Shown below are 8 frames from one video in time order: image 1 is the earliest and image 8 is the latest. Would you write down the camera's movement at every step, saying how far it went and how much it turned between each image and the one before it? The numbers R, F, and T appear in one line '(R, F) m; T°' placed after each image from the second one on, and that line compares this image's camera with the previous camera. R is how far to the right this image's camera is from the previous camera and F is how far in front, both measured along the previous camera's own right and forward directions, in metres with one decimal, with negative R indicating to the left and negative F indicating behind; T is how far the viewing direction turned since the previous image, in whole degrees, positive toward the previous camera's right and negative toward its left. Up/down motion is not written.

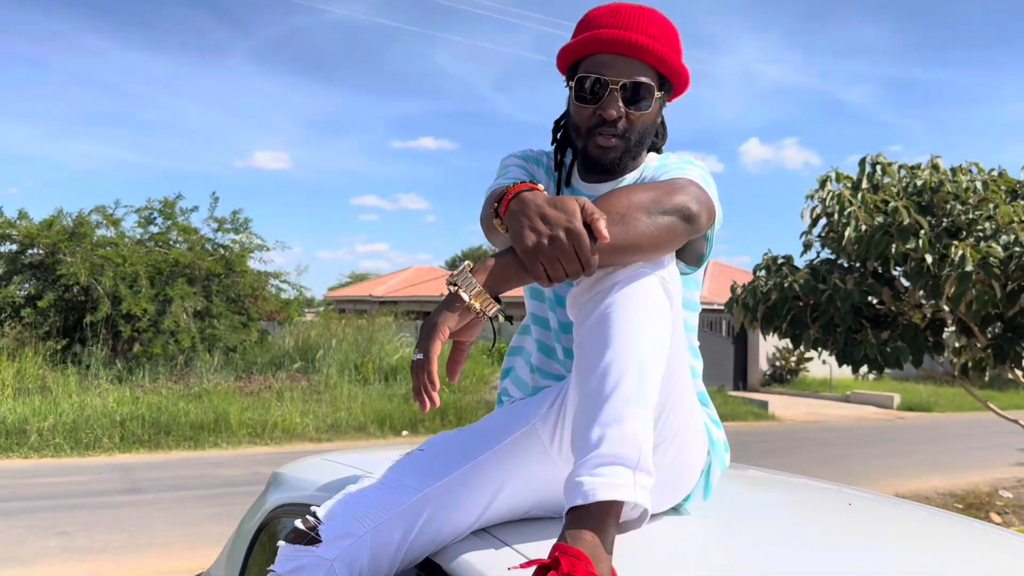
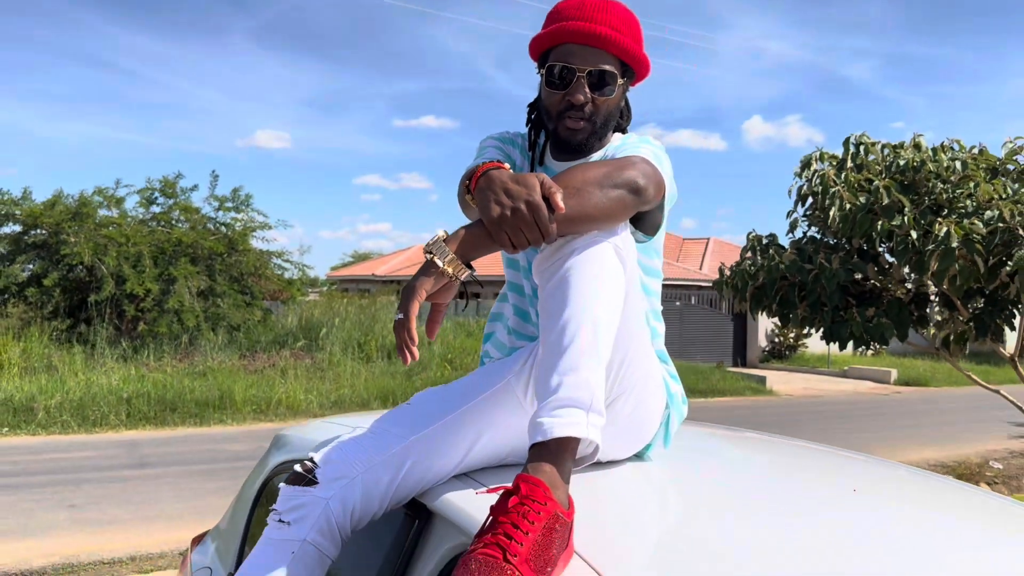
(0.0, -0.1) m; 0°
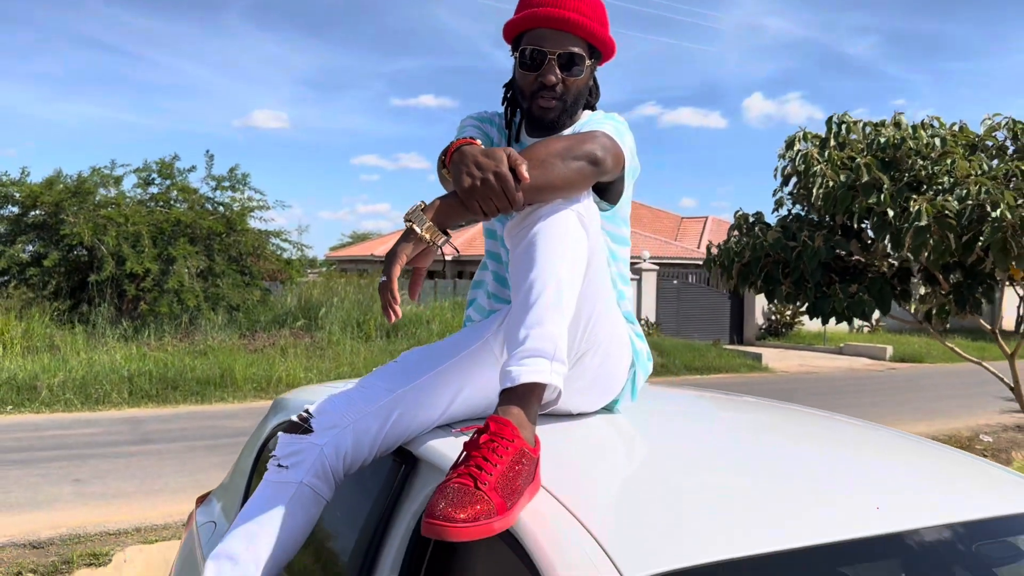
(0.0, -0.1) m; 0°
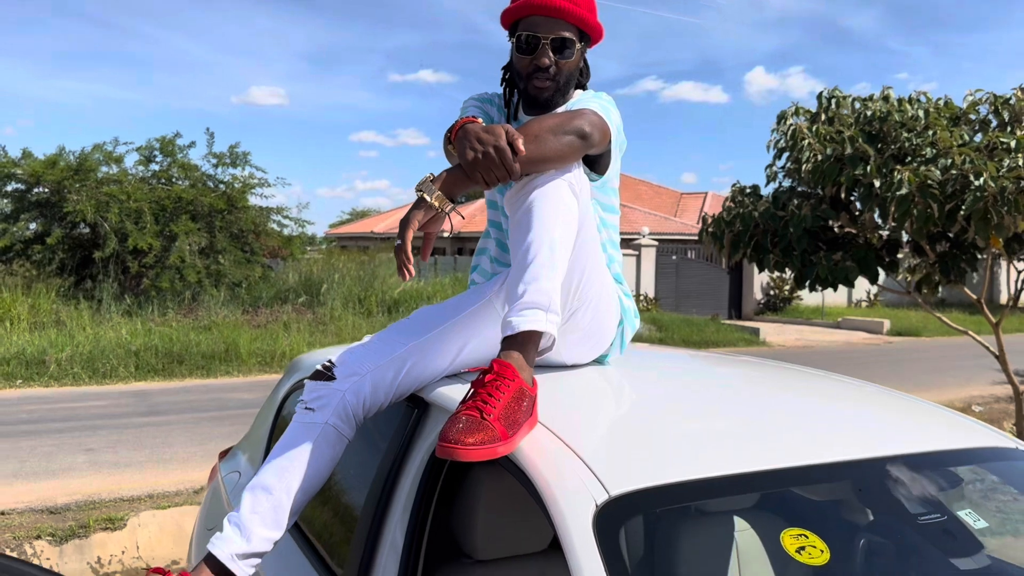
(0.0, -0.2) m; 0°
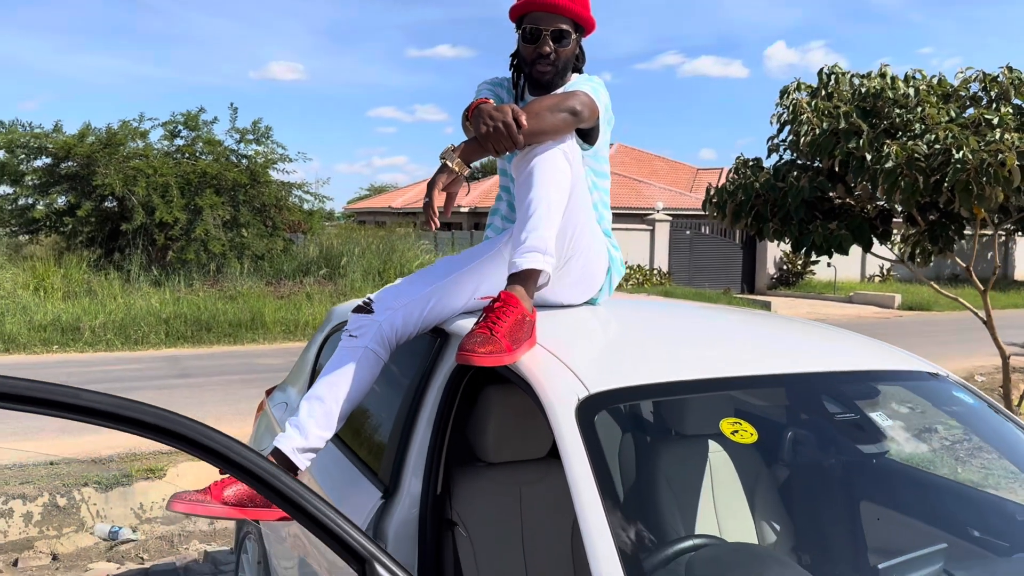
(0.0, -0.4) m; -1°
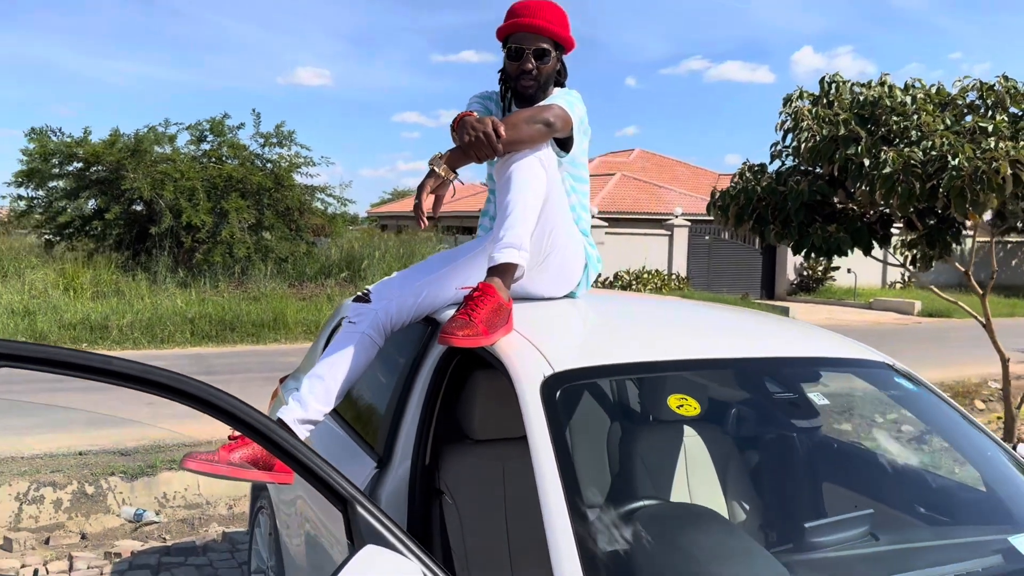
(+0.1, -0.2) m; -2°
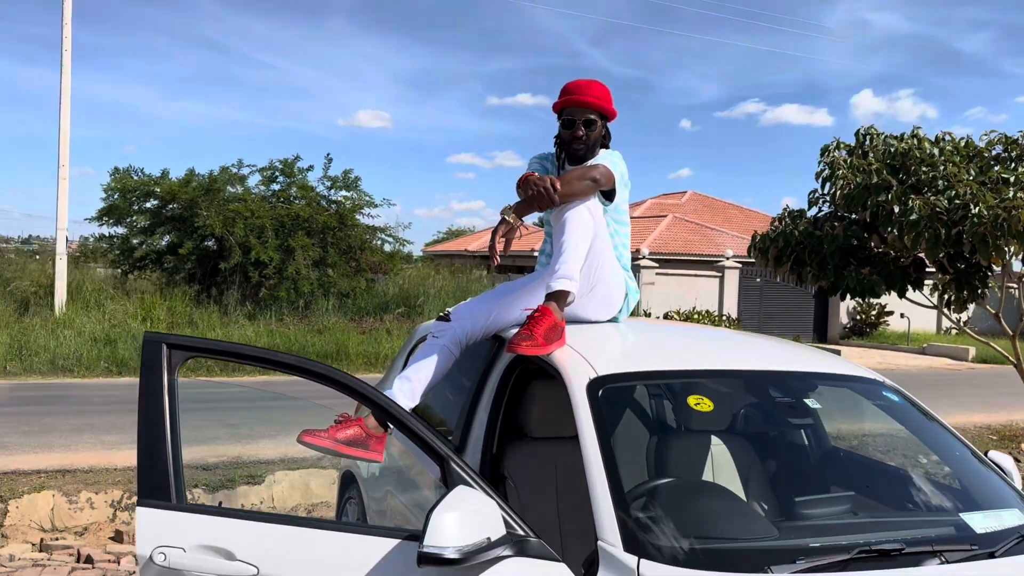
(0.0, -0.5) m; -4°
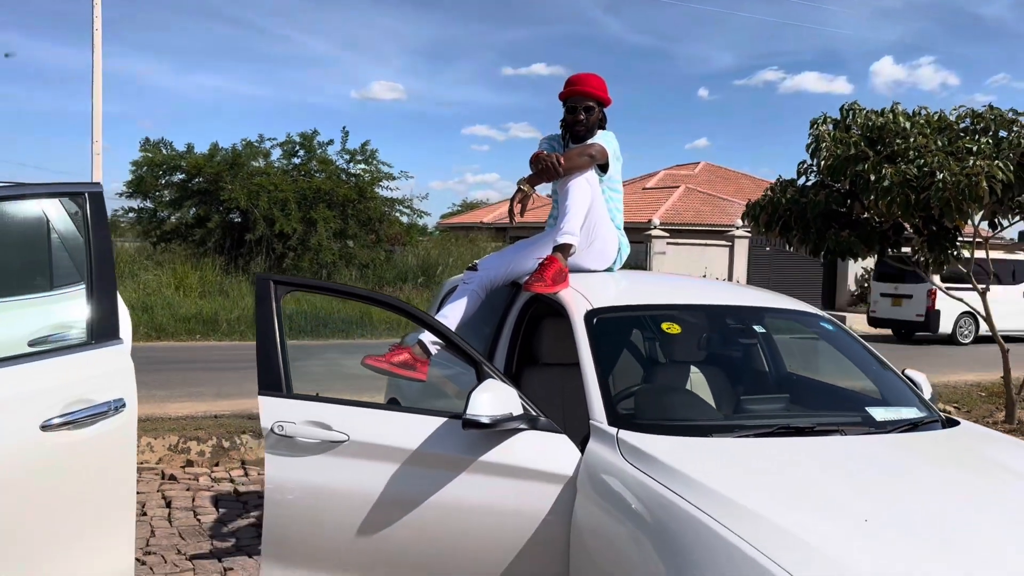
(0.0, -0.7) m; -1°
